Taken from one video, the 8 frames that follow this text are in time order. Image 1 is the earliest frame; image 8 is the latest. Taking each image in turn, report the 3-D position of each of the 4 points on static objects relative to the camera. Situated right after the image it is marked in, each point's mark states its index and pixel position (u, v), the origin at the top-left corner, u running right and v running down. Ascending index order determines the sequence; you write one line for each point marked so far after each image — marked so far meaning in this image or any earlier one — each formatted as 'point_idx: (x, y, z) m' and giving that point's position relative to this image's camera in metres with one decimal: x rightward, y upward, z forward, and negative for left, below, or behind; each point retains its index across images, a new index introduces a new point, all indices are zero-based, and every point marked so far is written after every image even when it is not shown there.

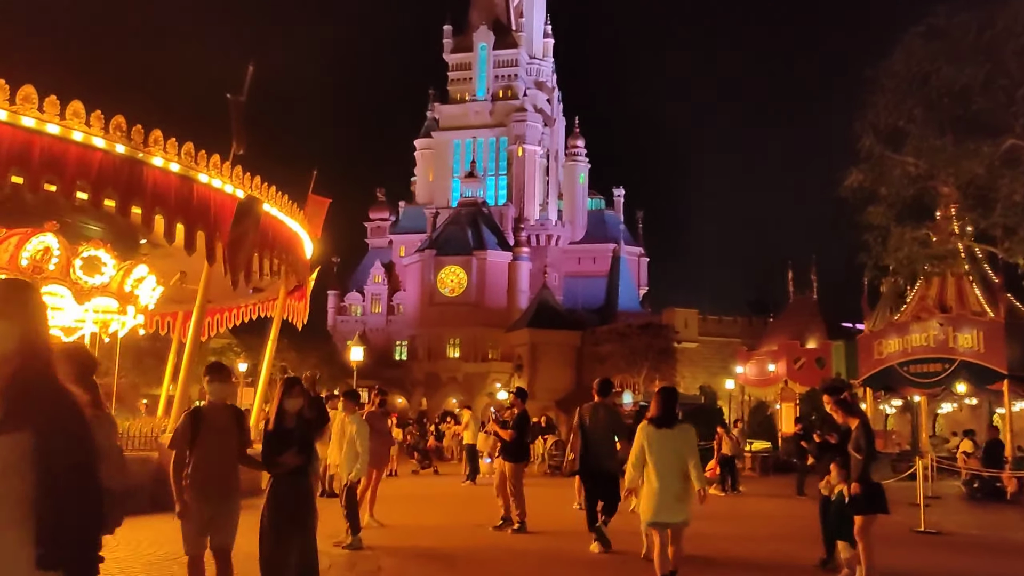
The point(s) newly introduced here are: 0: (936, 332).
0: (+9.4, -1.0, +19.5) m
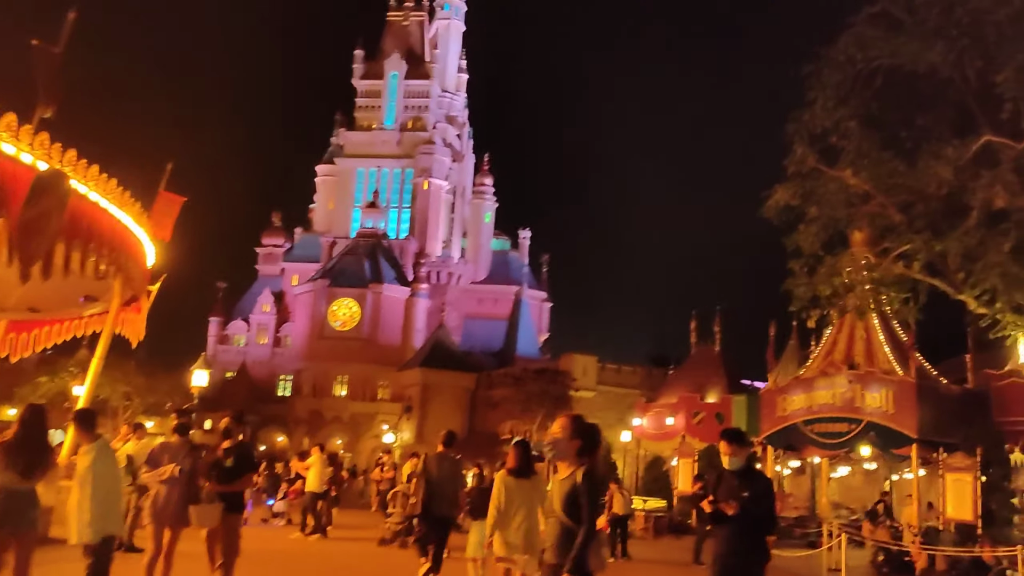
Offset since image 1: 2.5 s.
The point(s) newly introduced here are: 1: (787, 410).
0: (+6.9, -2.1, +18.3) m
1: (+6.2, -2.8, +19.9) m
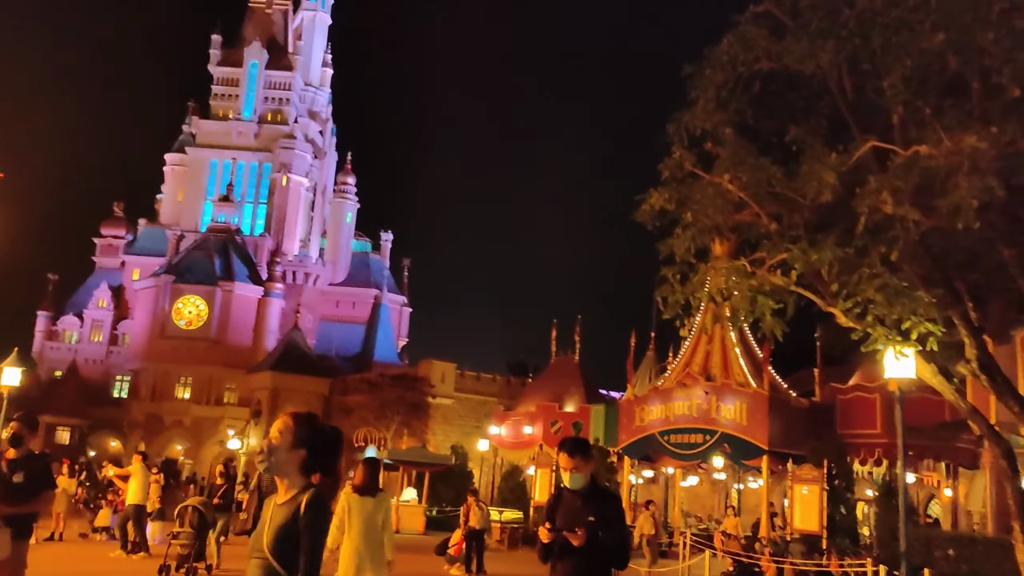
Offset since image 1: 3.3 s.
0: (+3.9, -2.4, +18.4) m
1: (+3.0, -3.0, +19.9) m
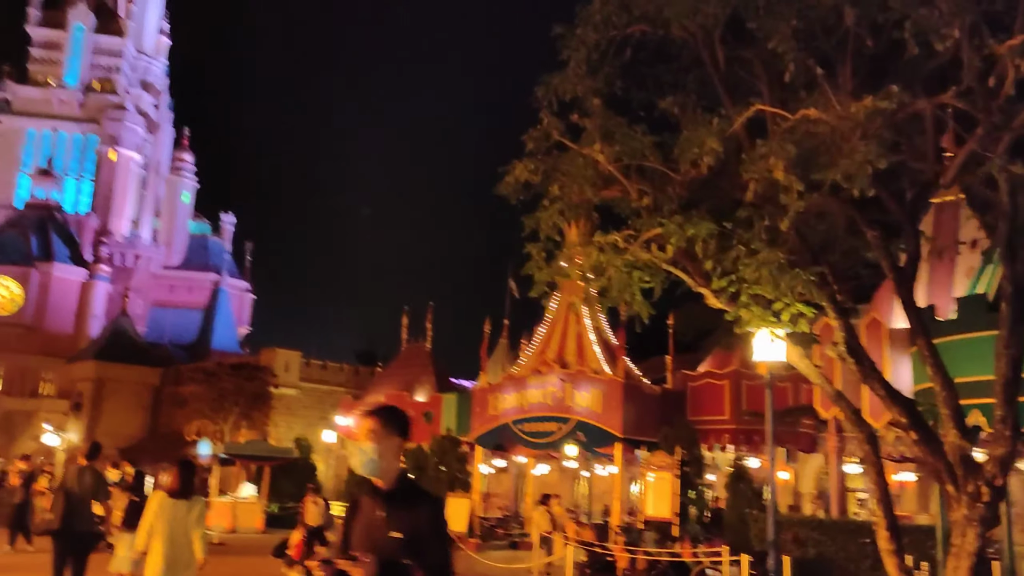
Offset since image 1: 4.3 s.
0: (+0.9, -2.1, +18.1) m
1: (-0.3, -2.7, +19.4) m
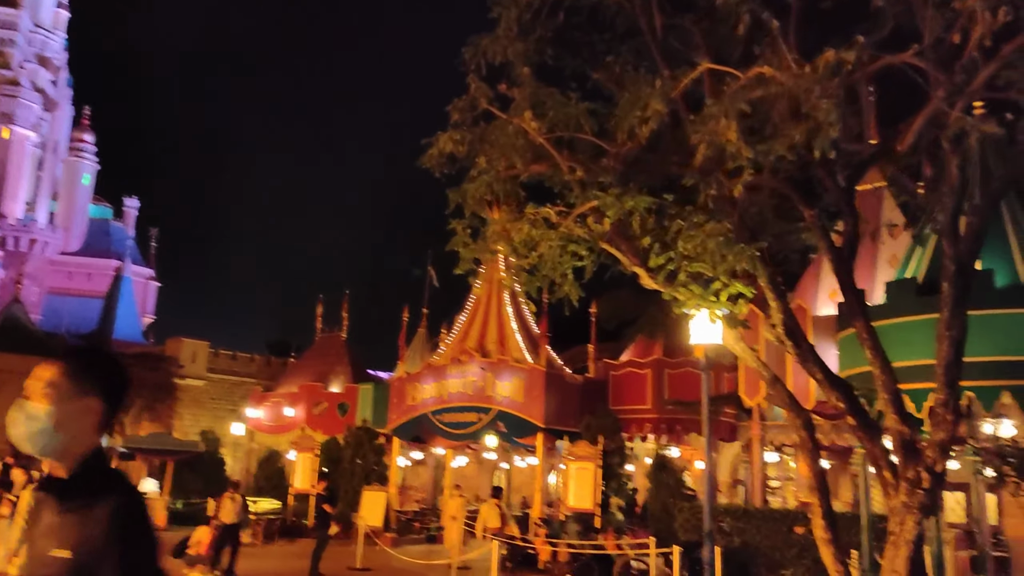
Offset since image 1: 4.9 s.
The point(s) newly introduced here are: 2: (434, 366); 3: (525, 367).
0: (-0.8, -1.8, +17.6) m
1: (-2.1, -2.4, +18.8) m
2: (-1.6, -1.7, +18.5) m
3: (+0.2, -1.5, +17.0) m
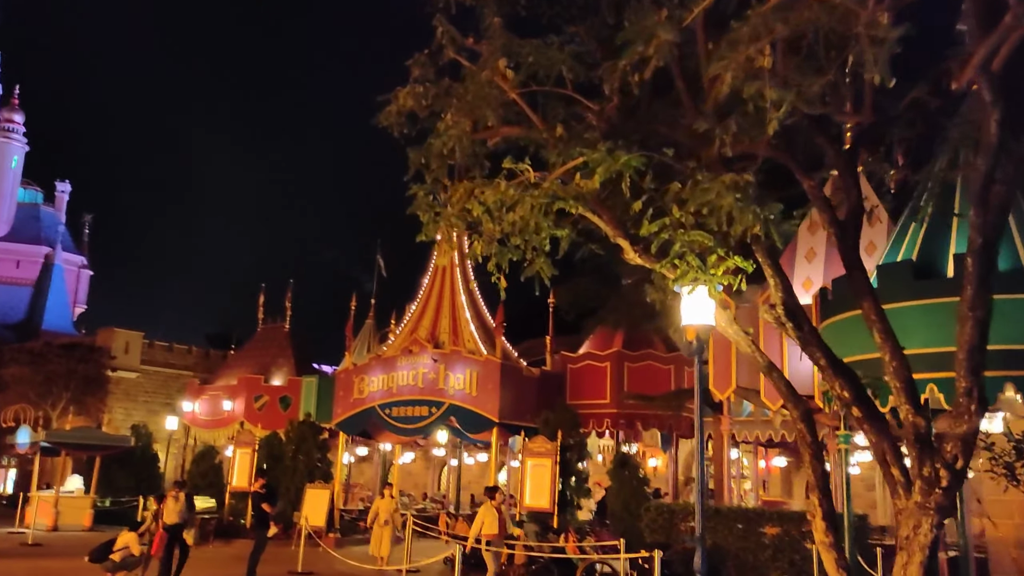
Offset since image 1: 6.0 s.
0: (-1.6, -1.6, +16.7) m
1: (-3.0, -2.1, +17.8) m
2: (-2.6, -1.4, +17.5) m
3: (-0.6, -1.3, +16.1) m
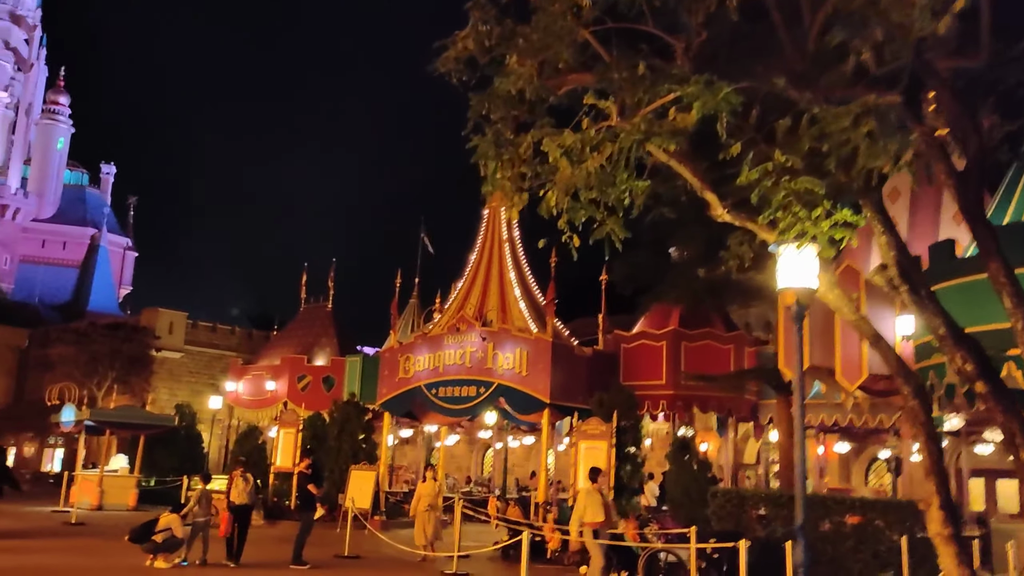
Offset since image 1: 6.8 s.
0: (-0.7, -1.1, +16.1) m
1: (-2.1, -1.6, +17.3) m
2: (-1.6, -0.9, +17.0) m
3: (+0.3, -0.9, +15.5) m
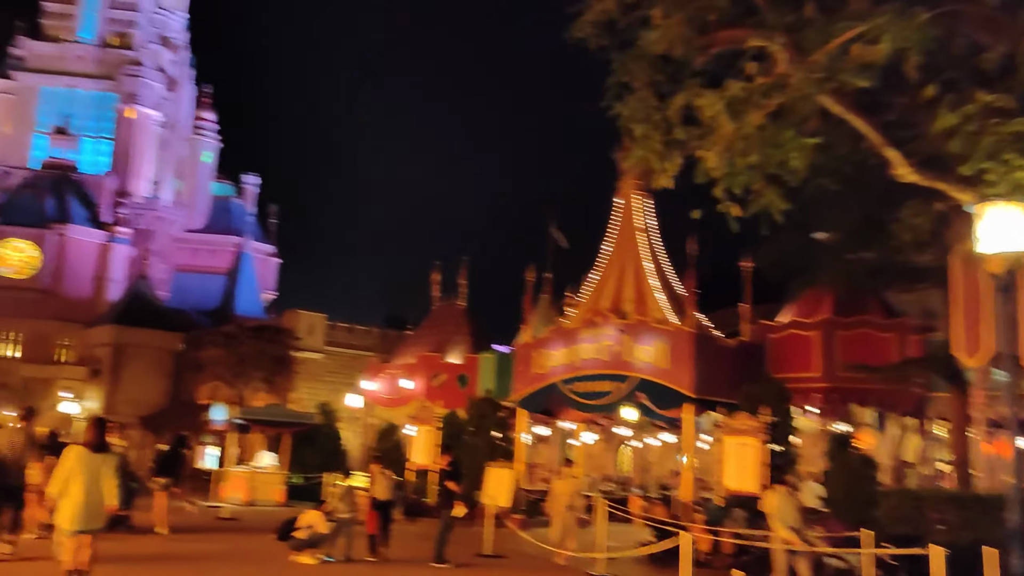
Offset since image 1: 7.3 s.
0: (+1.8, -1.0, +15.5) m
1: (+0.6, -1.5, +16.9) m
2: (+1.0, -0.8, +16.5) m
3: (+2.7, -0.7, +14.8) m
